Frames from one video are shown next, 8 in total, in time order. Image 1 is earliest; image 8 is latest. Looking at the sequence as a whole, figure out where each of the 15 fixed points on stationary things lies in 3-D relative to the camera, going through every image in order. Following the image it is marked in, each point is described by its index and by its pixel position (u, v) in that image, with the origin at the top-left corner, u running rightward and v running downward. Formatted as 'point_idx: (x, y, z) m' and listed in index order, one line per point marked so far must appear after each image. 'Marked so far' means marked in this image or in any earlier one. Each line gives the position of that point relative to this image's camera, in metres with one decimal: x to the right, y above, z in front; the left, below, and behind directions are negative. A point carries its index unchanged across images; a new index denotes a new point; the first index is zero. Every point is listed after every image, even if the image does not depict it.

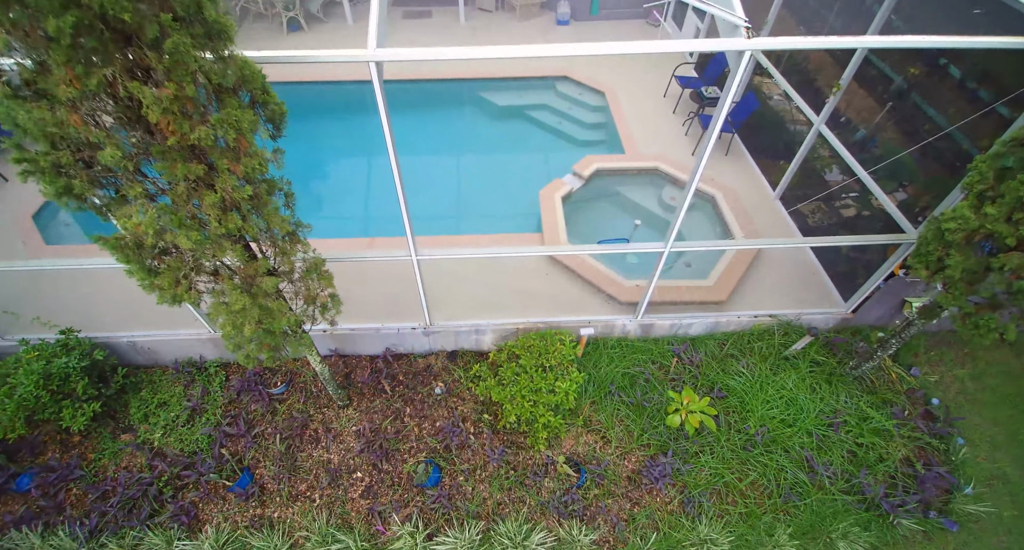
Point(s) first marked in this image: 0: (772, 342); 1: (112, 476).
0: (+2.8, -0.7, +5.5) m
1: (-3.8, -1.9, +4.9) m
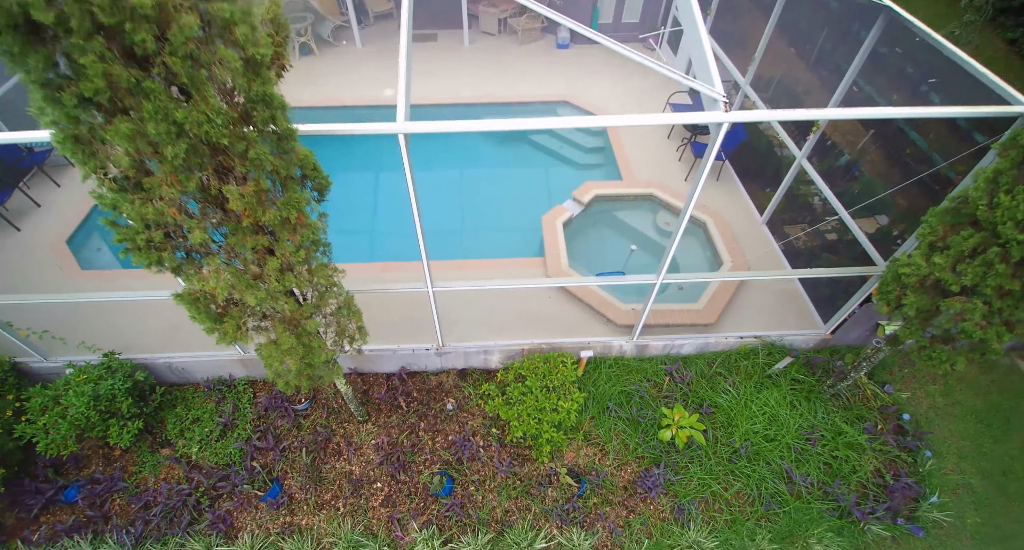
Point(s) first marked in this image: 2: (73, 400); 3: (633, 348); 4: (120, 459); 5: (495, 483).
0: (+2.9, -1.0, +6.0) m
1: (-3.7, -2.2, +5.3) m
2: (-4.4, -1.3, +5.2) m
3: (+1.5, -0.9, +6.2) m
4: (-4.3, -2.0, +5.5) m
5: (-0.2, -2.2, +5.3) m
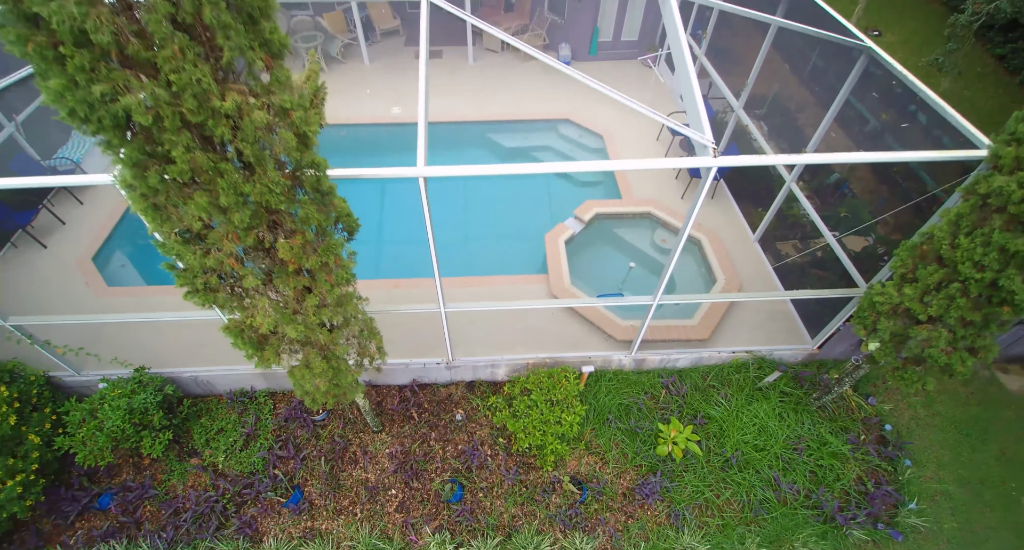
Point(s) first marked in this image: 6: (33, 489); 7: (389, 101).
0: (+3.0, -1.3, +6.4) m
1: (-3.7, -2.4, +5.7) m
2: (-4.4, -1.5, +5.5) m
3: (+1.5, -1.1, +6.5) m
4: (-4.2, -2.2, +5.9) m
5: (-0.1, -2.4, +5.7) m
6: (-5.0, -2.2, +5.3) m
7: (-2.5, +3.5, +10.3) m
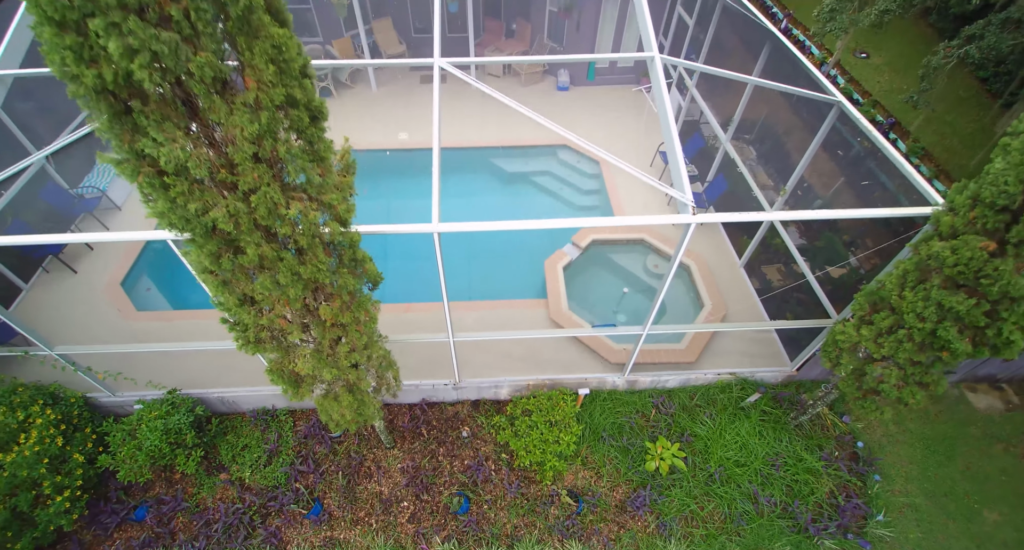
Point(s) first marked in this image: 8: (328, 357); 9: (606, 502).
0: (+3.0, -1.6, +6.9) m
1: (-3.6, -2.8, +6.2) m
2: (-4.3, -1.9, +6.0) m
3: (+1.6, -1.5, +7.1) m
4: (-4.2, -2.6, +6.4) m
5: (-0.1, -2.8, +6.2) m
6: (-4.9, -2.6, +5.8) m
7: (-2.4, +3.2, +10.8) m
8: (-1.4, -0.7, +4.0) m
9: (+1.1, -2.8, +6.2) m
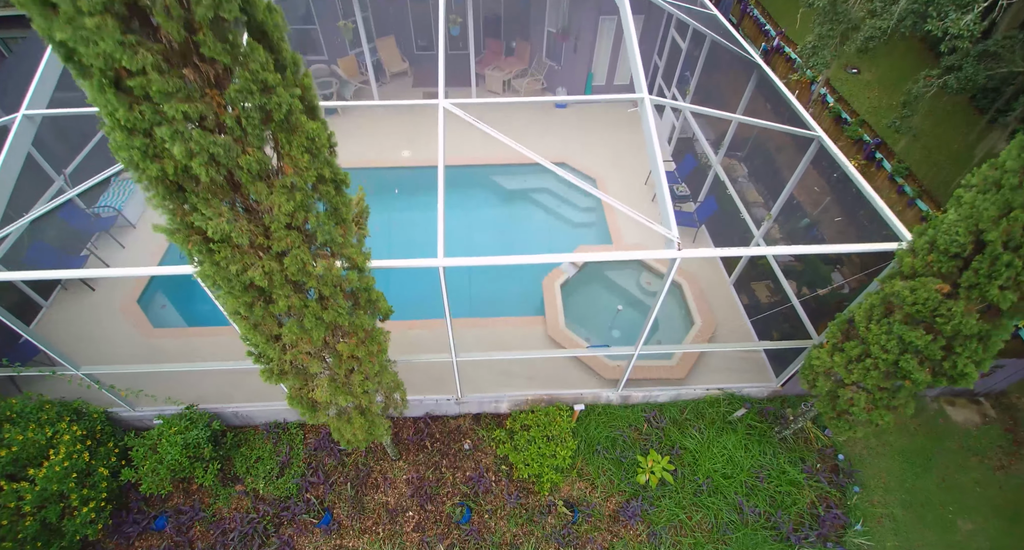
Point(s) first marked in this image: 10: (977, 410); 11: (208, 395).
0: (+3.0, -1.9, +7.3) m
1: (-3.7, -3.1, +6.5) m
2: (-4.3, -2.2, +6.4) m
3: (+1.5, -1.8, +7.4) m
4: (-4.2, -2.9, +6.7) m
5: (-0.1, -3.1, +6.6) m
6: (-4.9, -2.9, +6.1) m
7: (-2.4, +2.9, +11.2) m
8: (-1.4, -0.9, +4.3) m
9: (+1.1, -3.1, +6.6) m
10: (+7.0, -2.0, +7.6) m
11: (-4.3, -1.7, +7.1) m
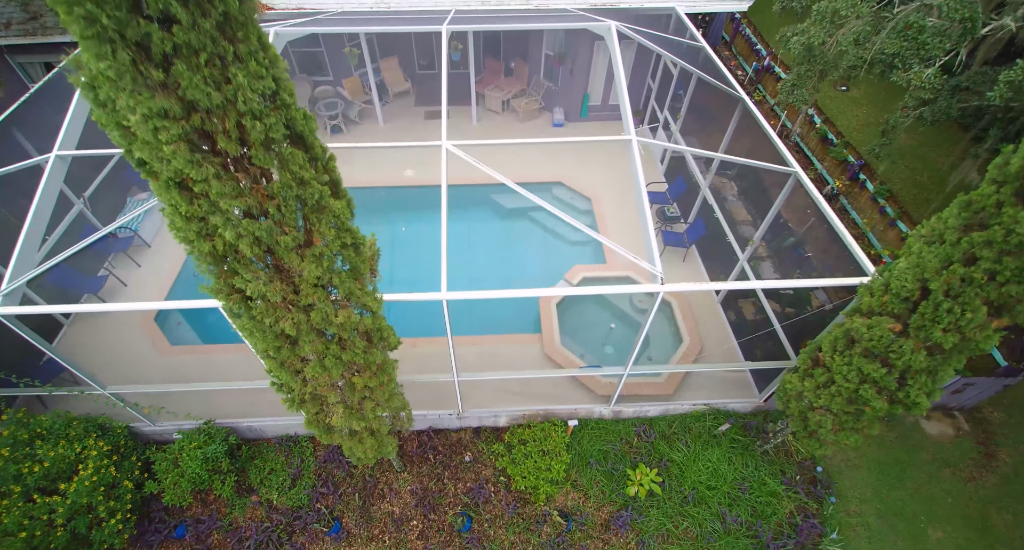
0: (+2.9, -2.3, +7.7) m
1: (-3.7, -3.4, +7.0) m
2: (-4.4, -2.5, +6.8) m
3: (+1.5, -2.1, +7.9) m
4: (-4.2, -3.2, +7.2) m
5: (-0.1, -3.4, +7.0) m
6: (-5.0, -3.2, +6.6) m
7: (-2.5, +2.5, +11.6) m
8: (-1.5, -1.3, +4.8) m
9: (+1.1, -3.4, +7.0) m
10: (+7.0, -2.4, +8.1) m
11: (-4.3, -2.0, +7.6) m
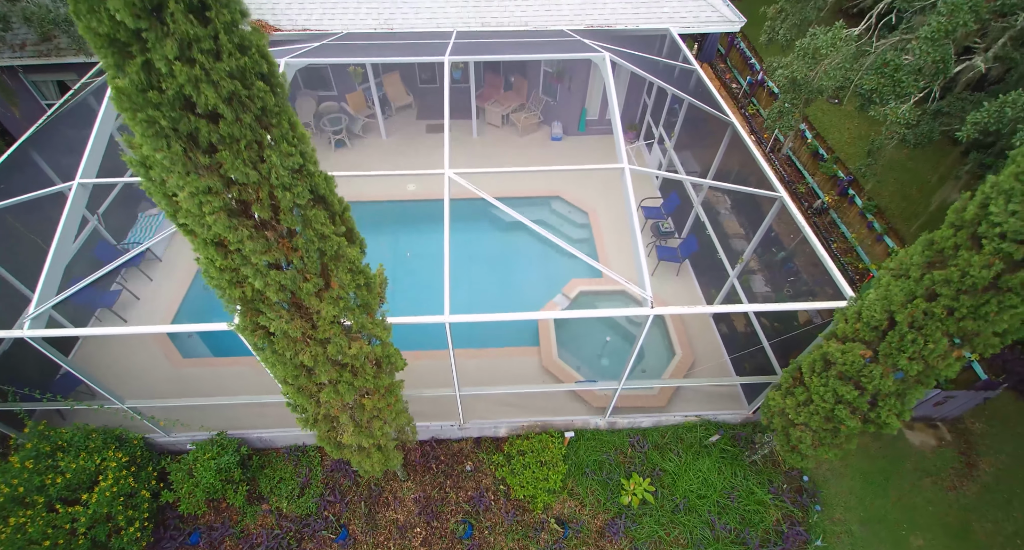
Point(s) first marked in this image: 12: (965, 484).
0: (+2.9, -2.5, +8.1) m
1: (-3.7, -3.7, +7.3) m
2: (-4.4, -2.8, +7.2) m
3: (+1.5, -2.4, +8.2) m
4: (-4.2, -3.5, +7.5) m
5: (-0.1, -3.7, +7.4) m
6: (-5.0, -3.5, +6.9) m
7: (-2.5, +2.3, +11.9) m
8: (-1.5, -1.5, +5.1) m
9: (+1.1, -3.7, +7.3) m
10: (+7.0, -2.6, +8.4) m
11: (-4.3, -2.3, +7.9) m
12: (+7.0, -3.3, +7.9) m
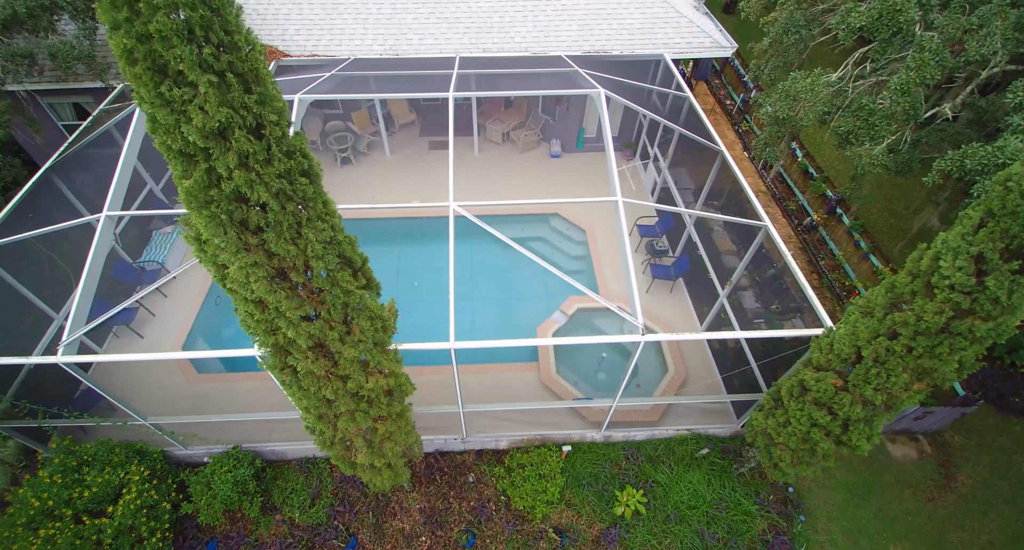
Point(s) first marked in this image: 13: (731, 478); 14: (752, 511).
0: (+2.9, -2.9, +8.5) m
1: (-3.7, -4.0, +7.7) m
2: (-4.4, -3.1, +7.6) m
3: (+1.5, -2.8, +8.6) m
4: (-4.2, -3.8, +7.9) m
5: (-0.1, -4.0, +7.8) m
6: (-5.0, -3.8, +7.3) m
7: (-2.5, +1.9, +12.3) m
8: (-1.5, -1.9, +5.5) m
9: (+1.1, -4.0, +7.8) m
10: (+7.0, -3.0, +8.8) m
11: (-4.3, -2.6, +8.3) m
12: (+7.0, -3.6, +8.3) m
13: (+3.6, -3.3, +8.2) m
14: (+3.8, -3.7, +7.9) m
